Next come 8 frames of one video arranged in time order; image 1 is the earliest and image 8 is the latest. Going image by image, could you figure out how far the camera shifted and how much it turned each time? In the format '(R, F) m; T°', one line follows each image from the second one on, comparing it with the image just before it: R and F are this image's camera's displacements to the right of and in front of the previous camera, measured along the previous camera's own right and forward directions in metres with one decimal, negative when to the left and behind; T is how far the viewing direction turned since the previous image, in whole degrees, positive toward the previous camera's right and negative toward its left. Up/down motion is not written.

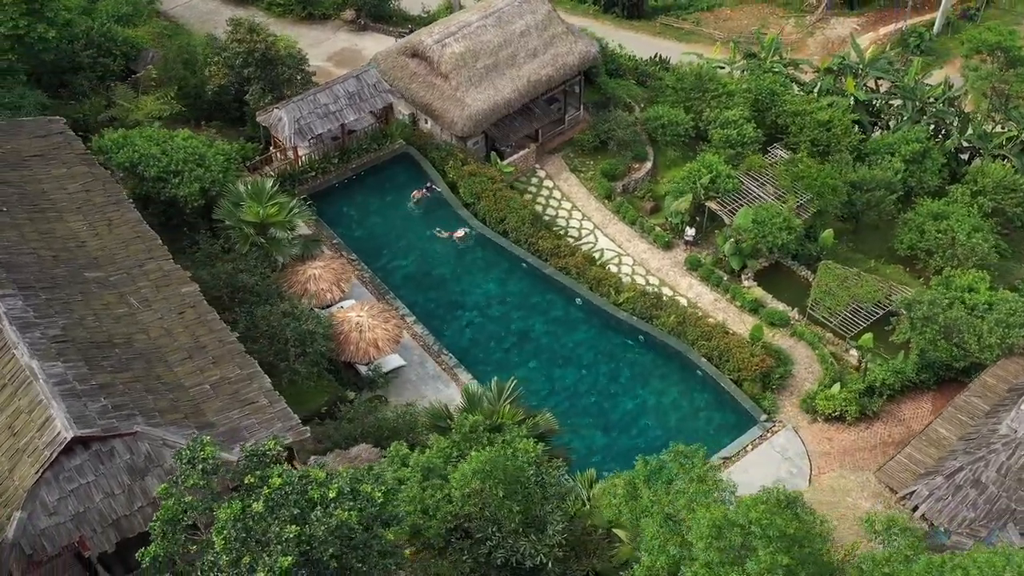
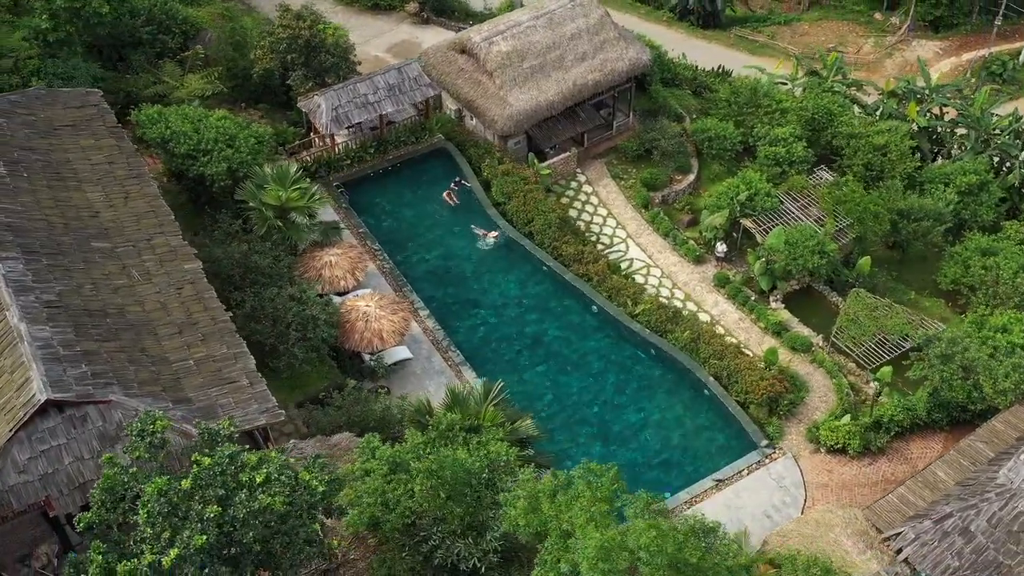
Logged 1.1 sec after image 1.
(+1.9, +0.1) m; -5°
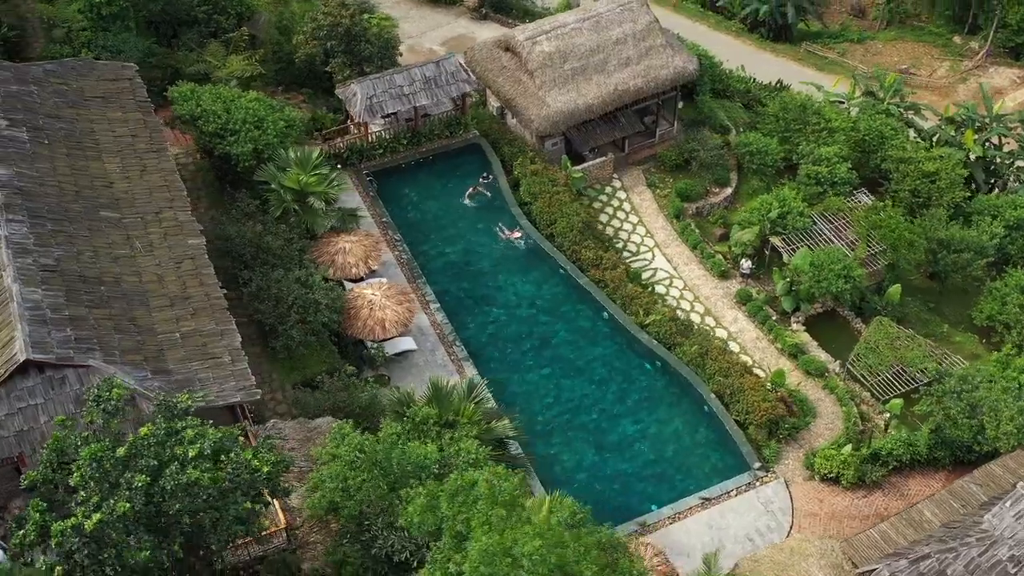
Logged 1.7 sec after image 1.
(+1.9, +0.1) m; -5°
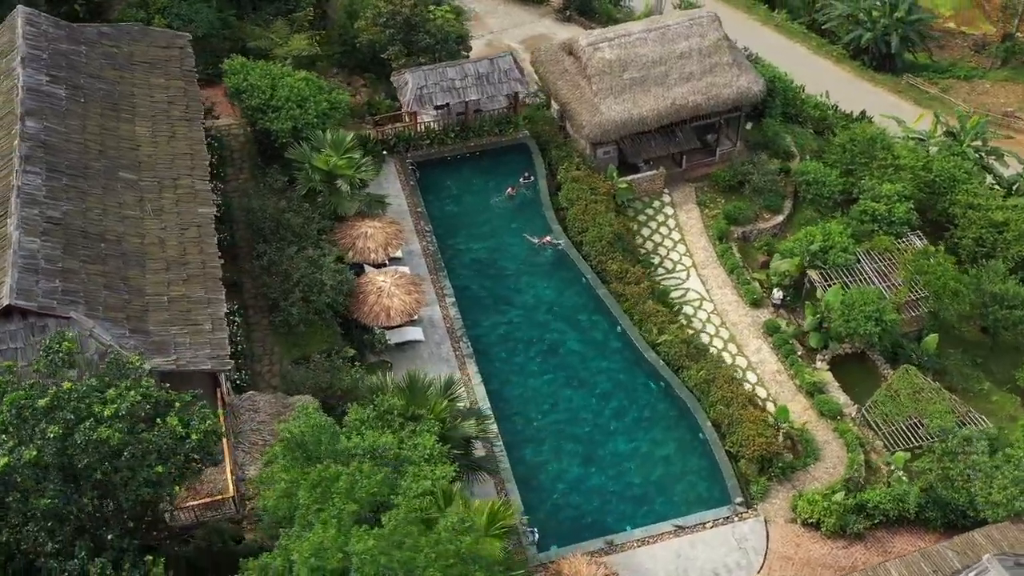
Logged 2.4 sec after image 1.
(+2.7, +0.2) m; -6°
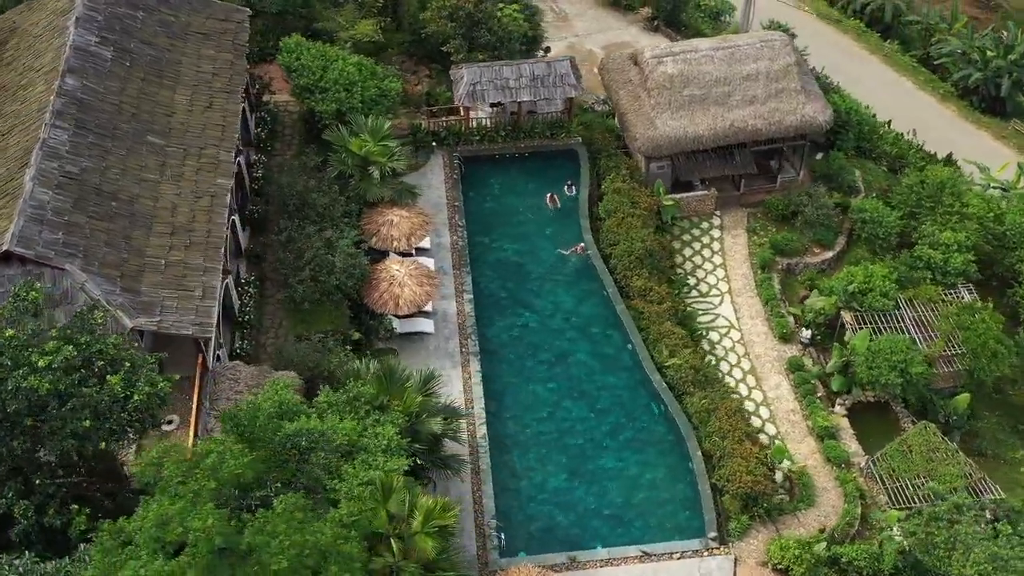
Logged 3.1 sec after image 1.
(+2.8, +0.2) m; -7°
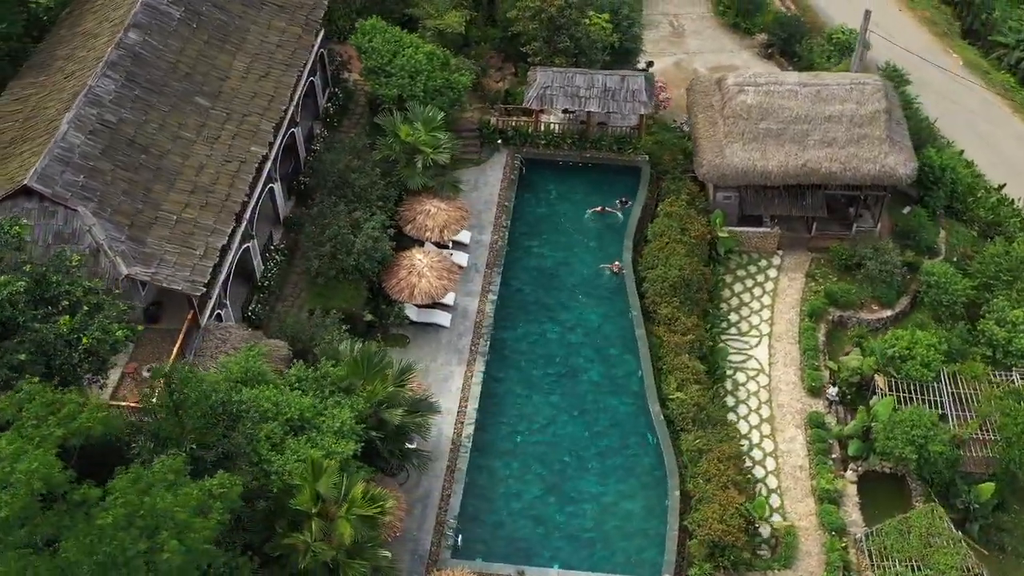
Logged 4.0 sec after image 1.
(+3.6, +0.3) m; -9°
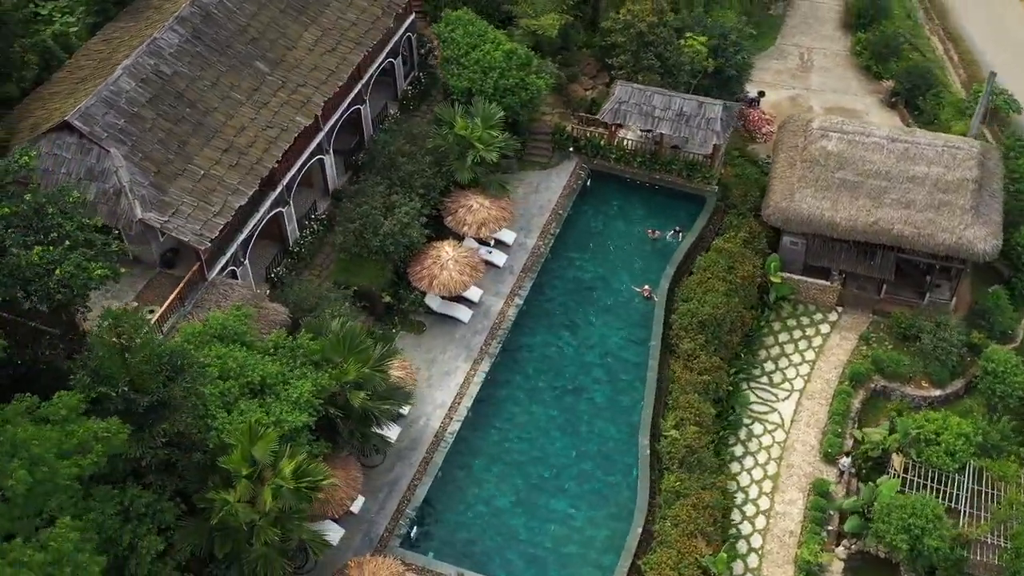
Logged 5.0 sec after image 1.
(+3.9, +0.3) m; -9°
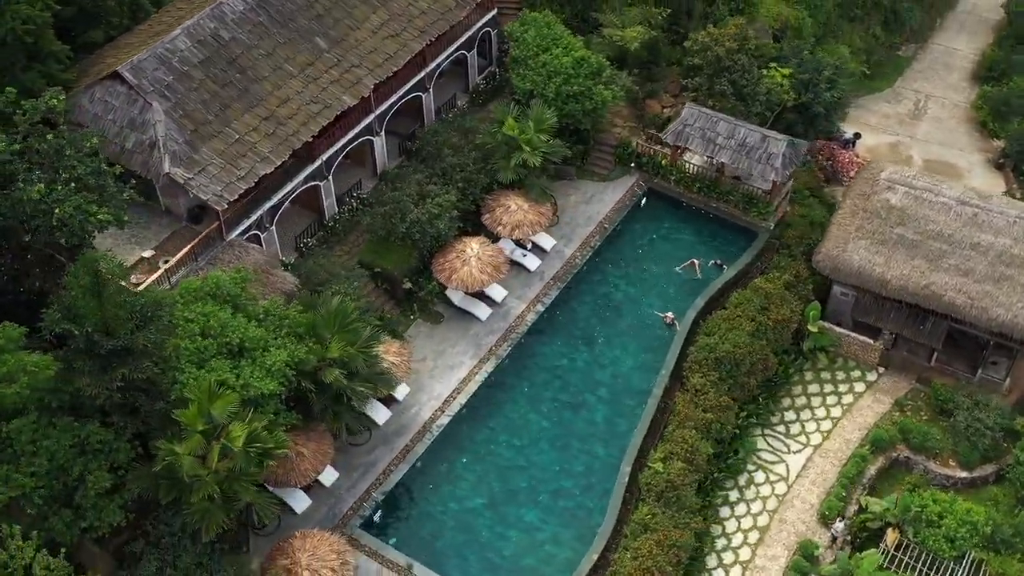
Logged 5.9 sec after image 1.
(+3.6, +0.3) m; -8°
